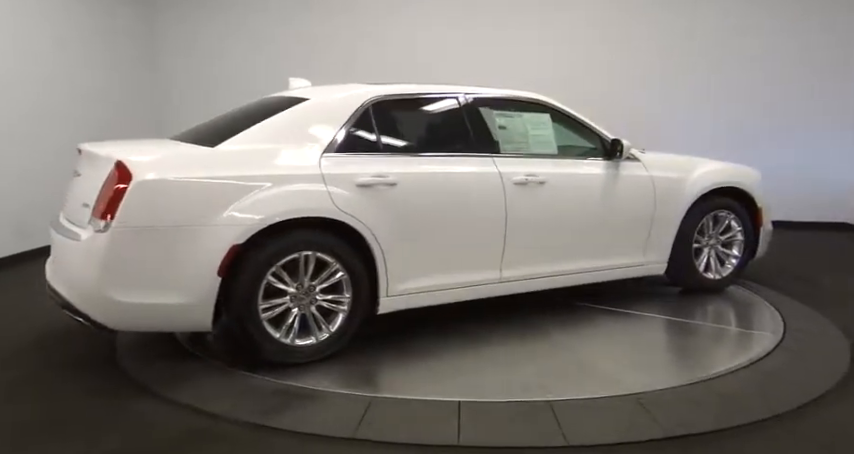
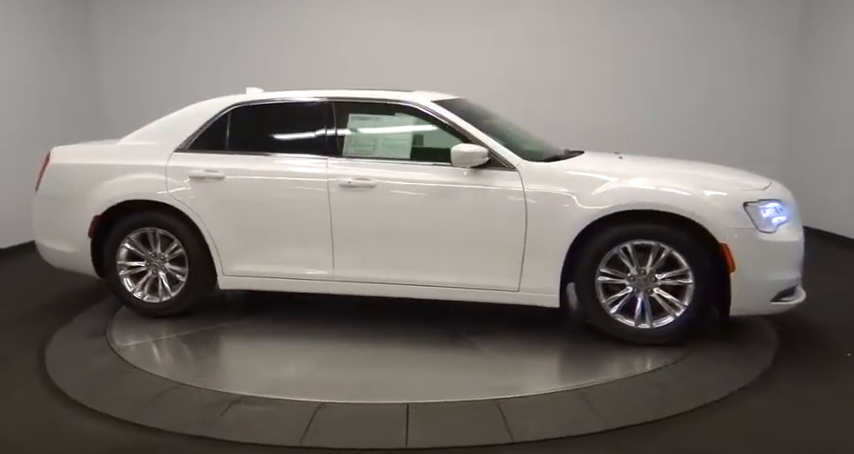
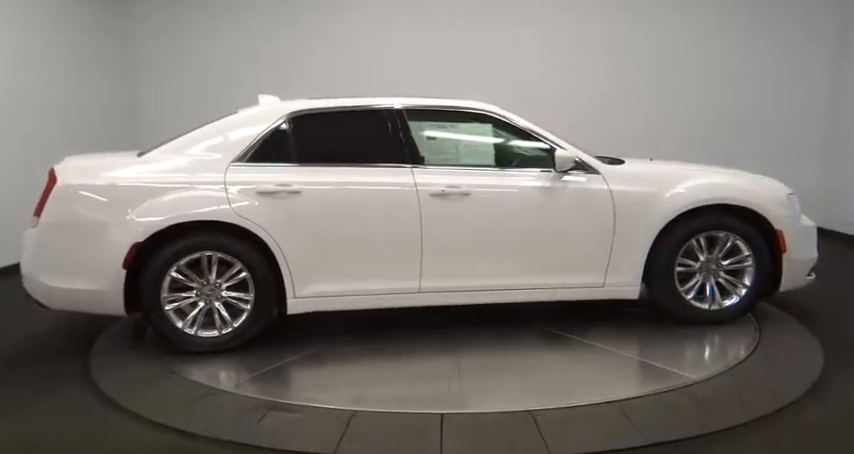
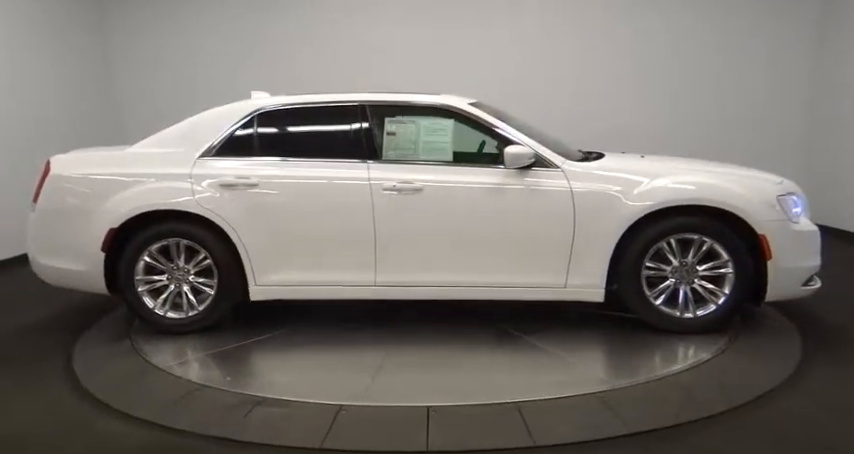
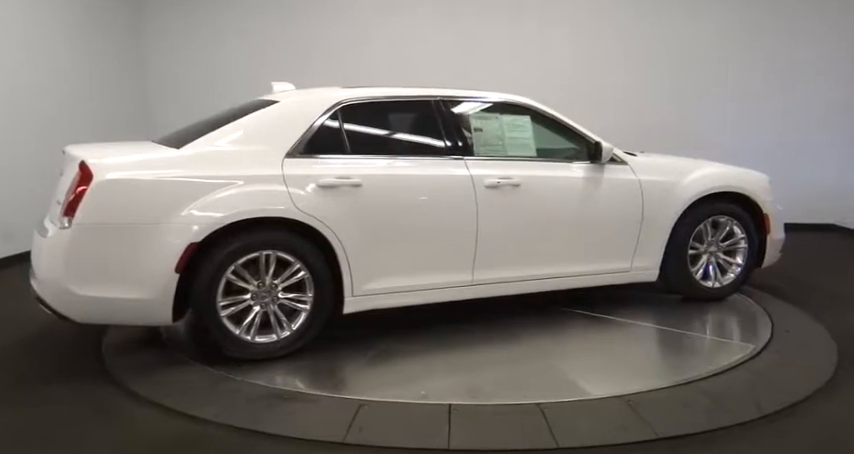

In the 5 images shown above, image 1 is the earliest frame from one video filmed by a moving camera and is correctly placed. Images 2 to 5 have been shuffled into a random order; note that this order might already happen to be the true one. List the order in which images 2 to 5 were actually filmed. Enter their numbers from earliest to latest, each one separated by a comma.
5, 3, 4, 2
